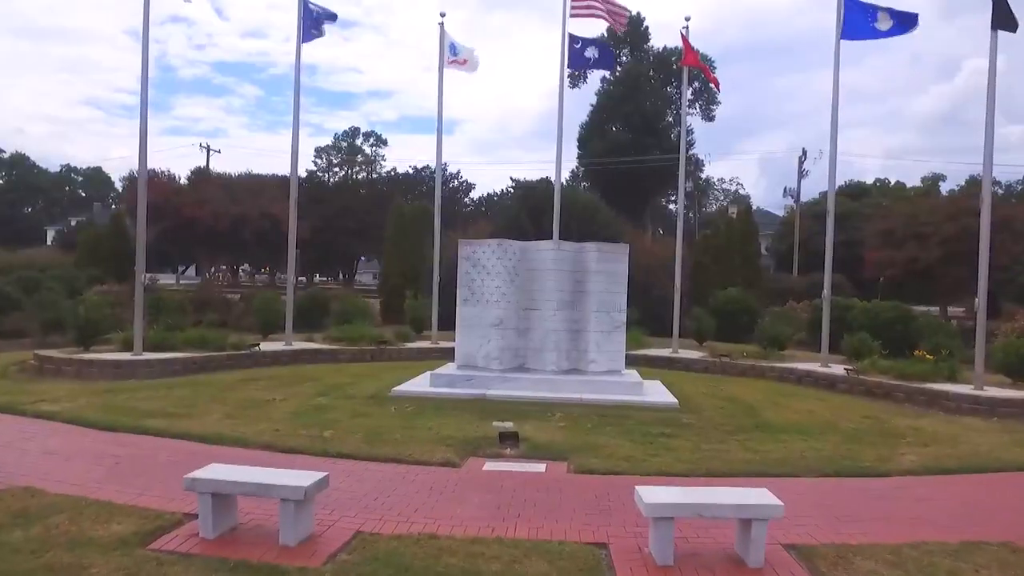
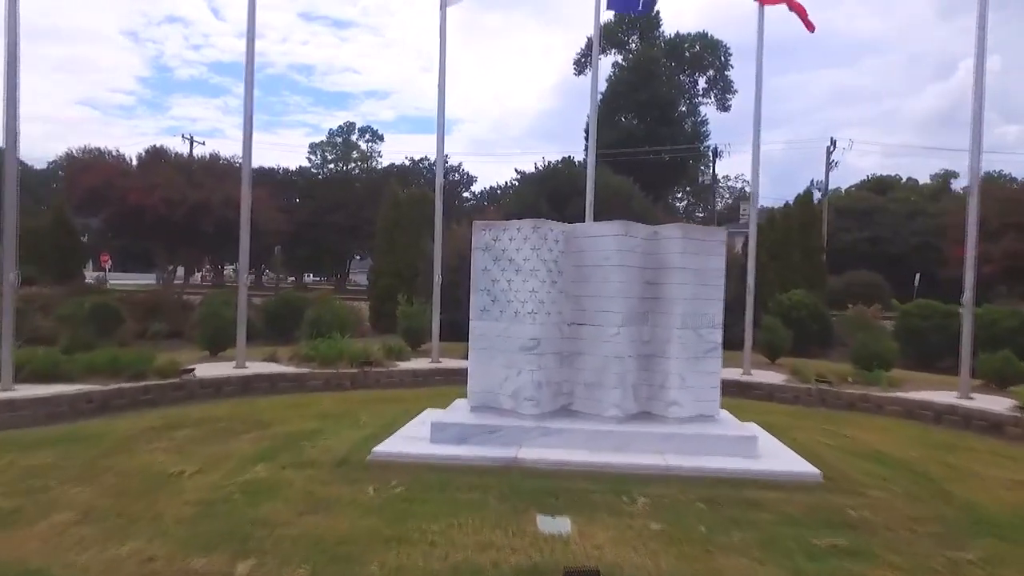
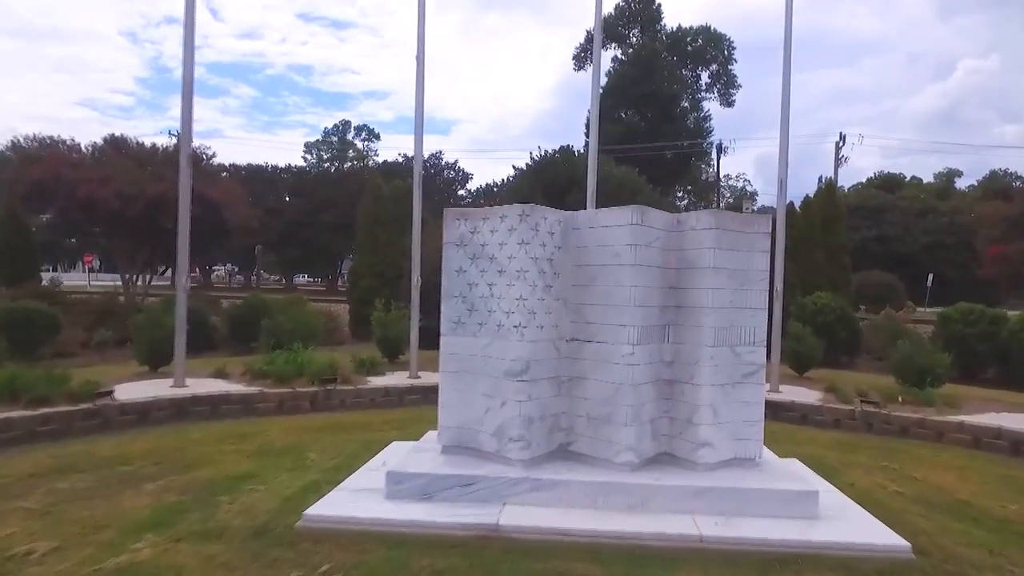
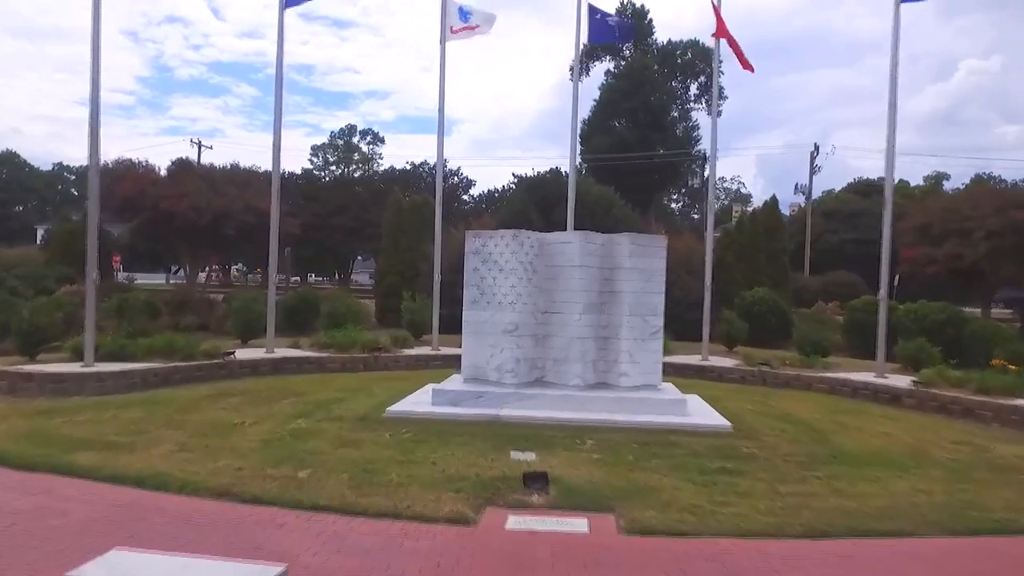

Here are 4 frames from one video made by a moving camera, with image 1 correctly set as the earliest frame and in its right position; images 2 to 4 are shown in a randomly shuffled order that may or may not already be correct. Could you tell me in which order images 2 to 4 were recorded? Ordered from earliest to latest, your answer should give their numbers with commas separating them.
4, 2, 3
